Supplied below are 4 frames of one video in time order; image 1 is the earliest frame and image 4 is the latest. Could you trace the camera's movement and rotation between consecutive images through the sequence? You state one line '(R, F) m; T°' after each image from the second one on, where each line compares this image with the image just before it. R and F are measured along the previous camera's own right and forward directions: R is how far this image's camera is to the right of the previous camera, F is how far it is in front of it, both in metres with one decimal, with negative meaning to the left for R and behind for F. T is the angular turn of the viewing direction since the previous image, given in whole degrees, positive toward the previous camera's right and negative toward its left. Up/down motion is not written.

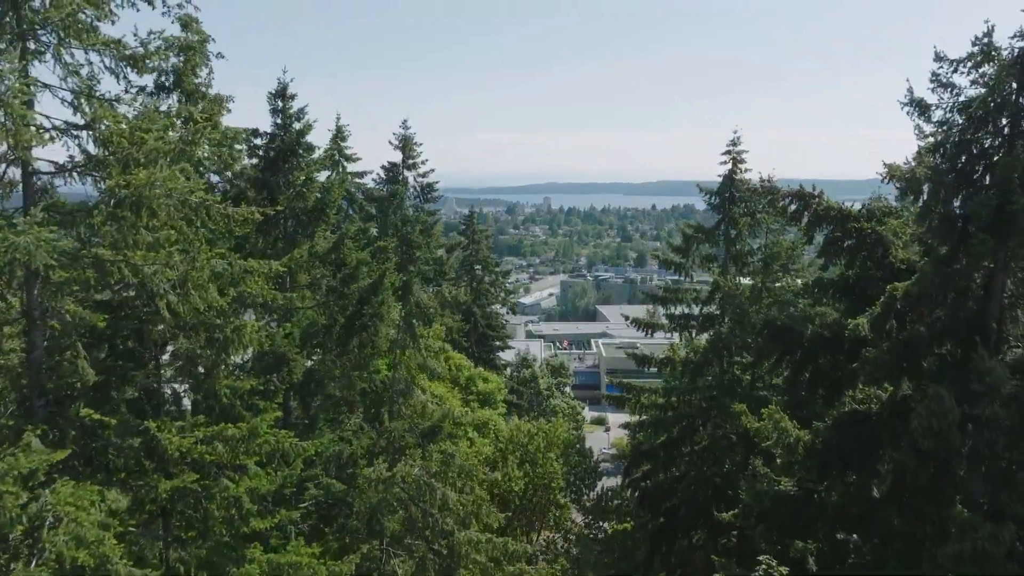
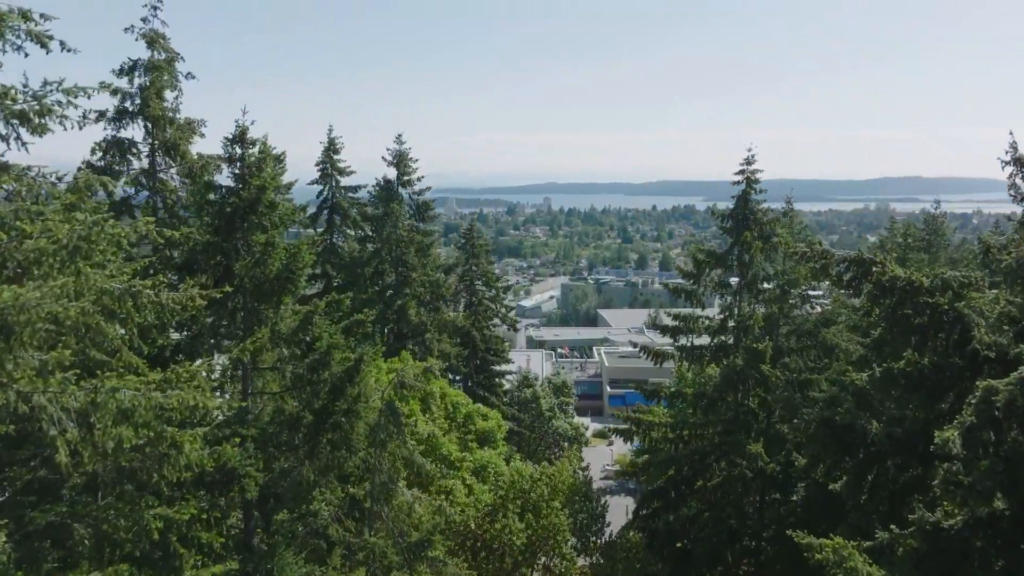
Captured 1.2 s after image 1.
(0.0, +1.1) m; 0°
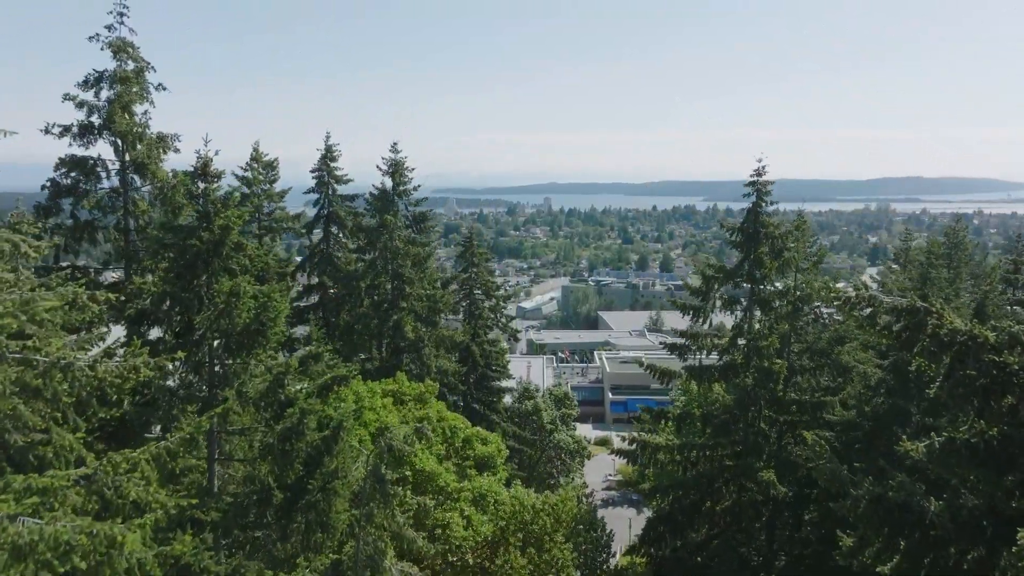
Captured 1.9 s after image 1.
(0.0, +0.7) m; 0°
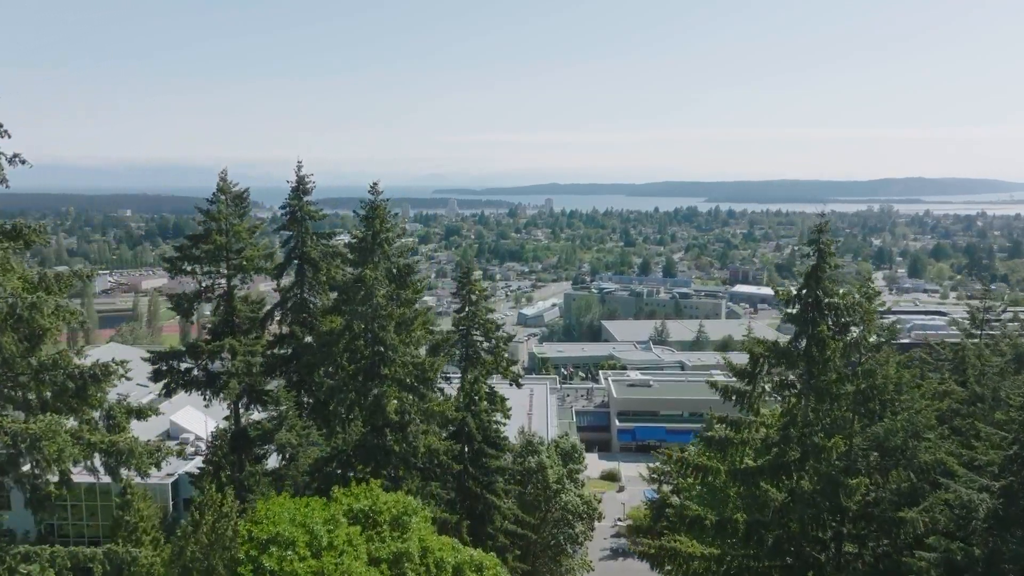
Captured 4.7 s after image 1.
(0.0, +2.9) m; 0°
